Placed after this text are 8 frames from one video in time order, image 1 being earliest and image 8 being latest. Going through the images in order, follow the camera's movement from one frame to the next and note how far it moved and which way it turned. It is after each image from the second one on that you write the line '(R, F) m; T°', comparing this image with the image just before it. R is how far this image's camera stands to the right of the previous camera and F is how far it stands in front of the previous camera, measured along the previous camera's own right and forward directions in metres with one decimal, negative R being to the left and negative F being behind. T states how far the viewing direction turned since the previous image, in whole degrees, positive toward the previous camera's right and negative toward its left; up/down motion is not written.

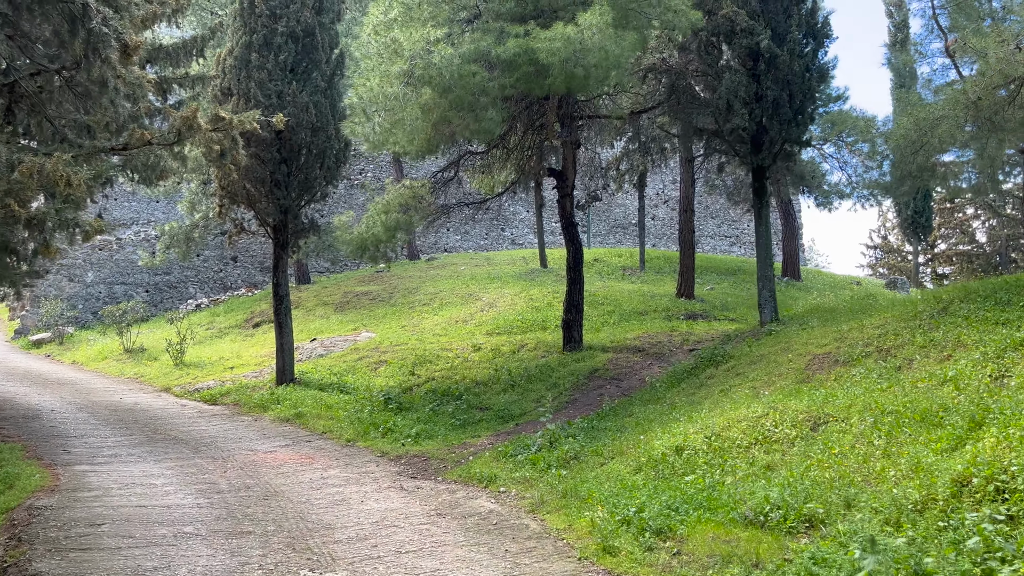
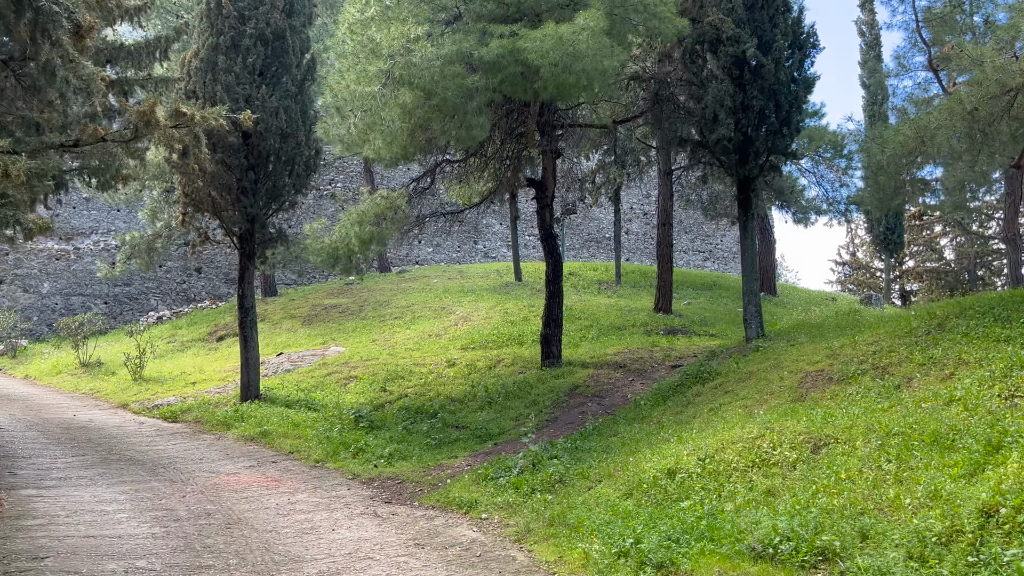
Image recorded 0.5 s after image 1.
(-0.1, +0.5) m; +2°
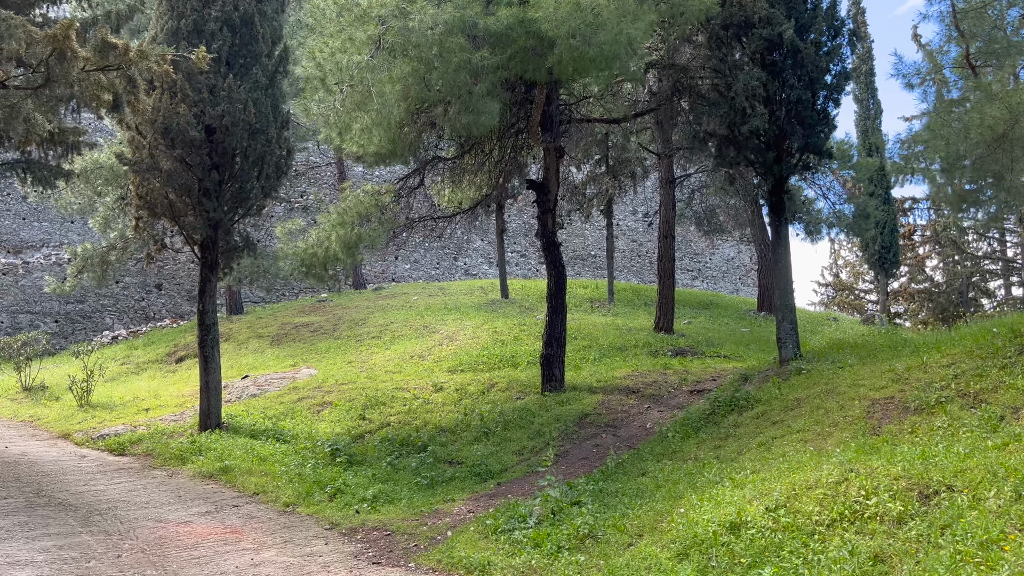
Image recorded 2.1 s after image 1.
(-0.4, +1.5) m; +2°
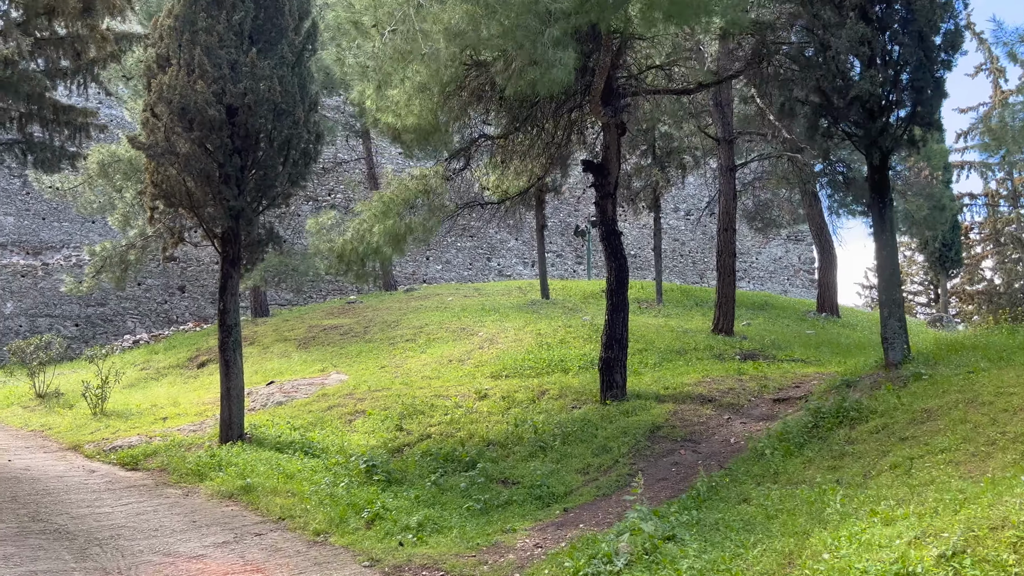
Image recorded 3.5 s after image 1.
(-0.4, +1.3) m; -2°
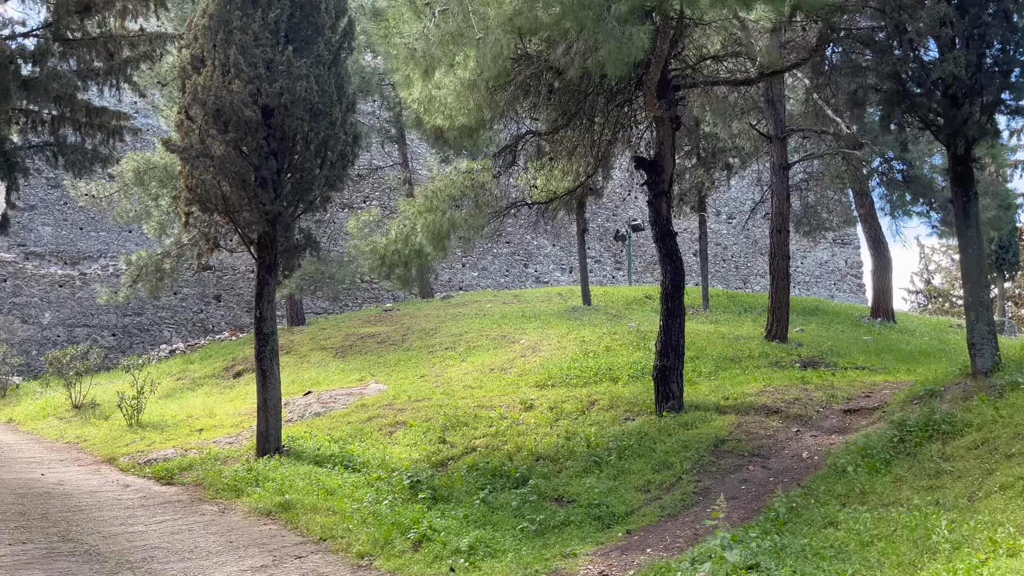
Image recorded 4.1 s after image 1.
(-0.2, +0.5) m; -2°
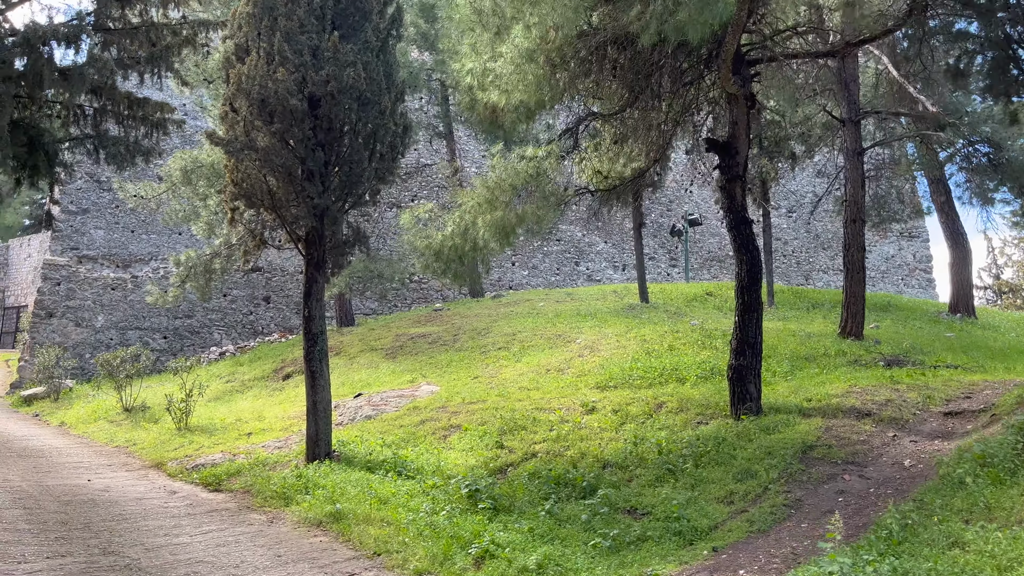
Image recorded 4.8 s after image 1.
(-0.2, +0.6) m; -3°
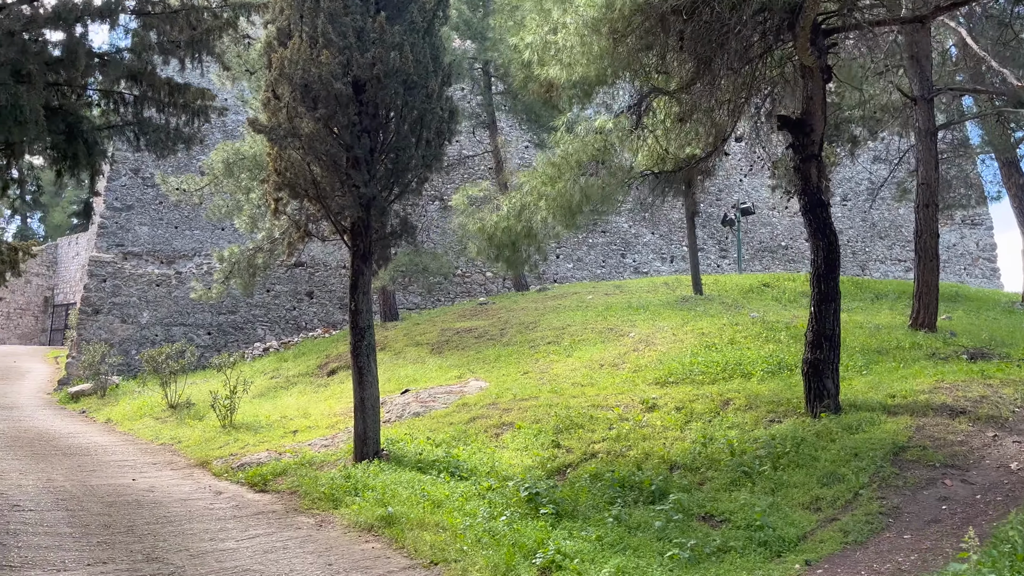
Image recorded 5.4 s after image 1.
(-0.2, +0.5) m; -3°
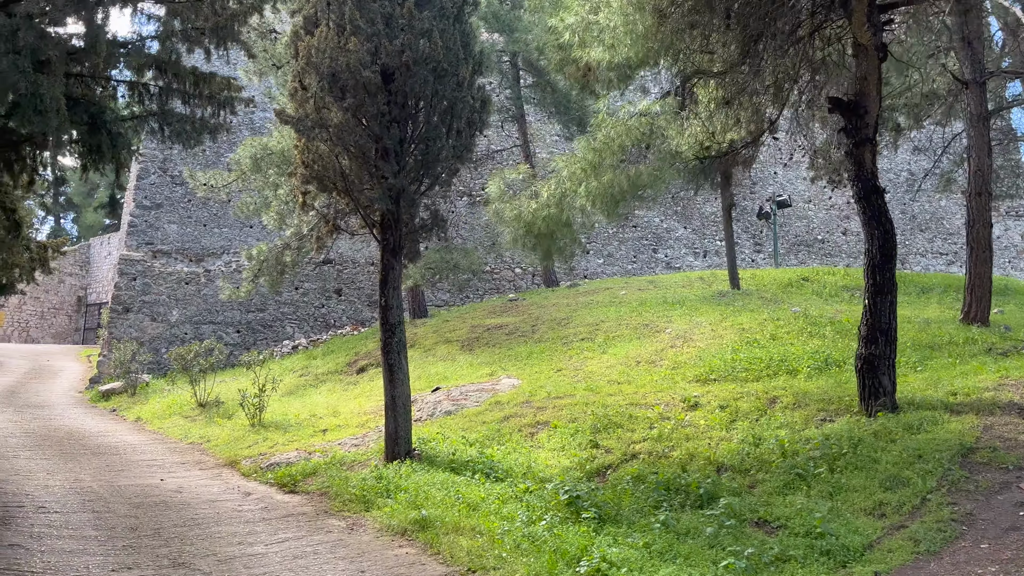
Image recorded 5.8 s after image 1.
(-0.1, +0.4) m; -2°
